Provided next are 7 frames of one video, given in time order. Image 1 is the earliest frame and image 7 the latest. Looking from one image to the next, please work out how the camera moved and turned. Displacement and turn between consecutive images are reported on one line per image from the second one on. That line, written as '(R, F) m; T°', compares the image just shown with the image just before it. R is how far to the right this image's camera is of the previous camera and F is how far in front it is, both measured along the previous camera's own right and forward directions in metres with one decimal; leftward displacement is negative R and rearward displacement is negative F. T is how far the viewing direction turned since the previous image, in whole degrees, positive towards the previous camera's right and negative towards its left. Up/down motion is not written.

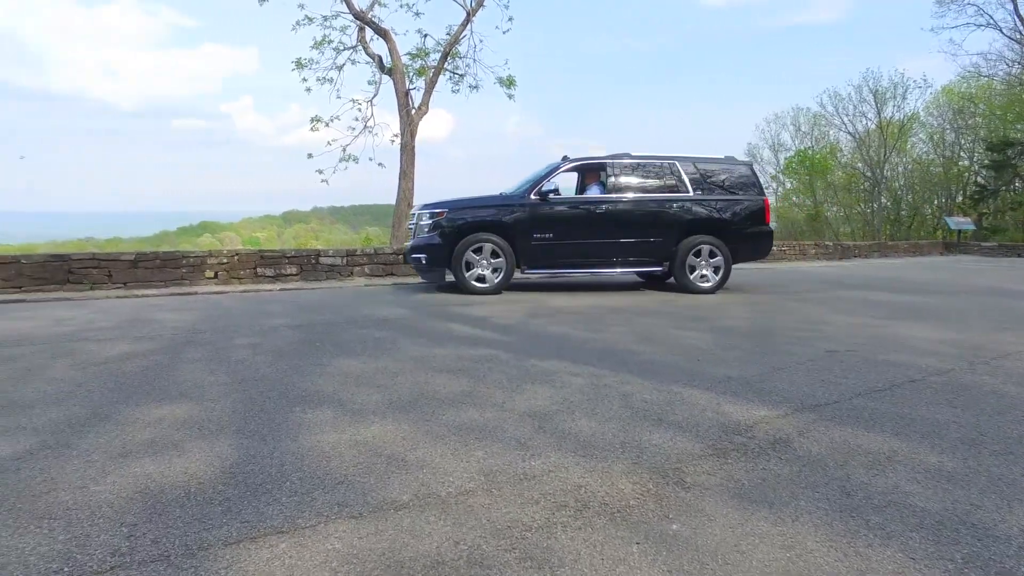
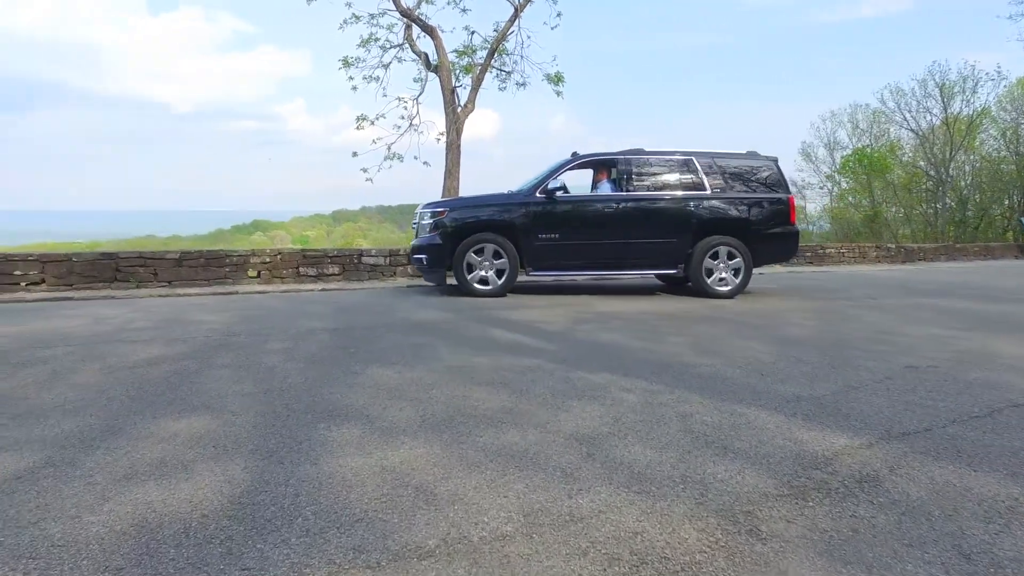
(0.0, +0.4) m; -4°
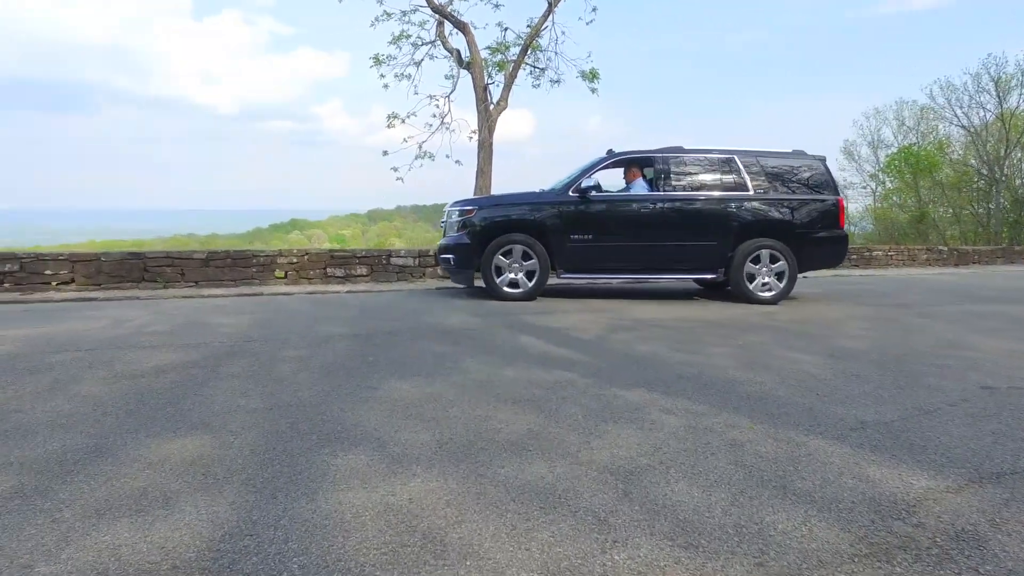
(0.0, +0.4) m; -3°
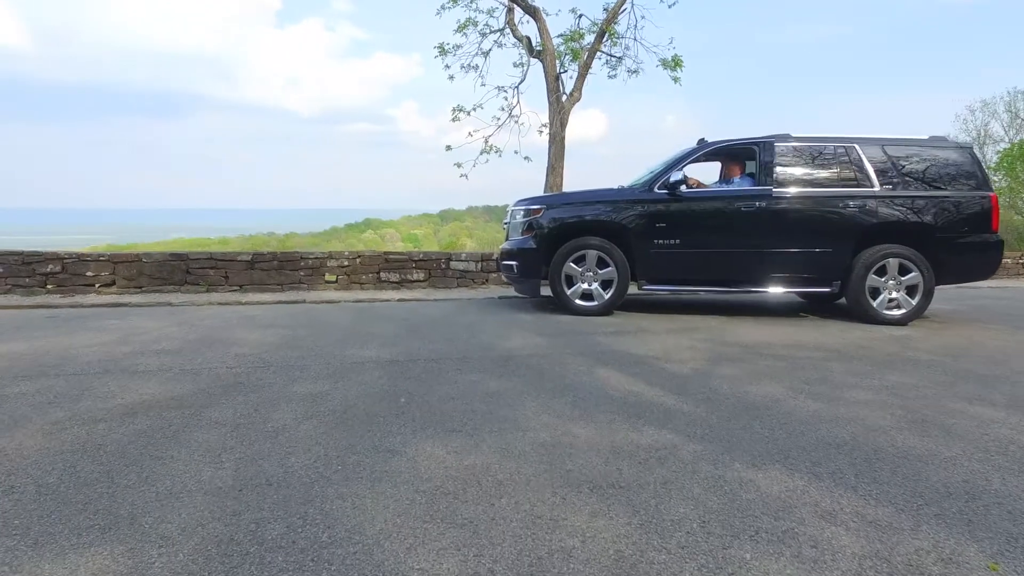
(0.0, +1.4) m; -6°
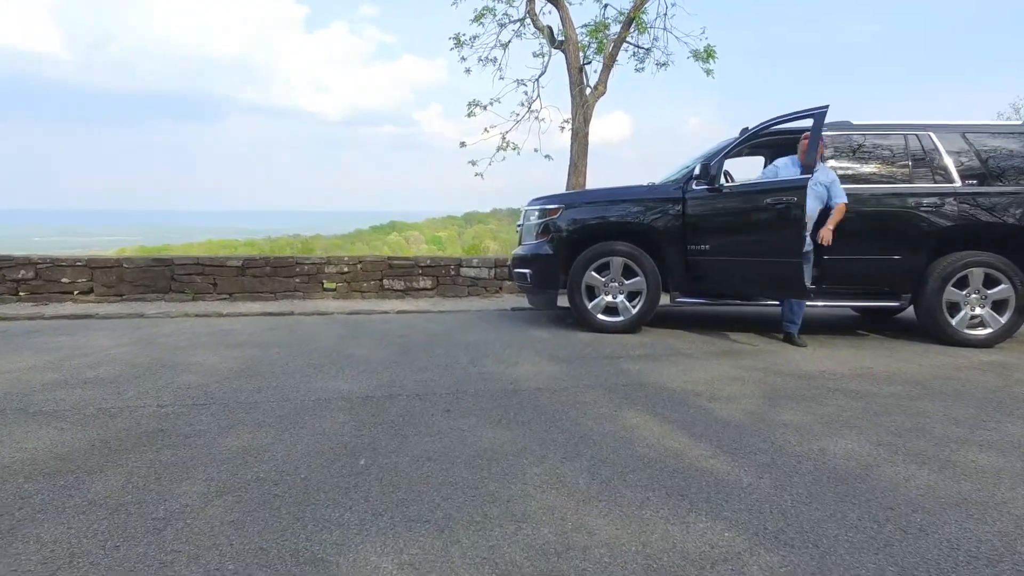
(+0.1, +1.2) m; -2°
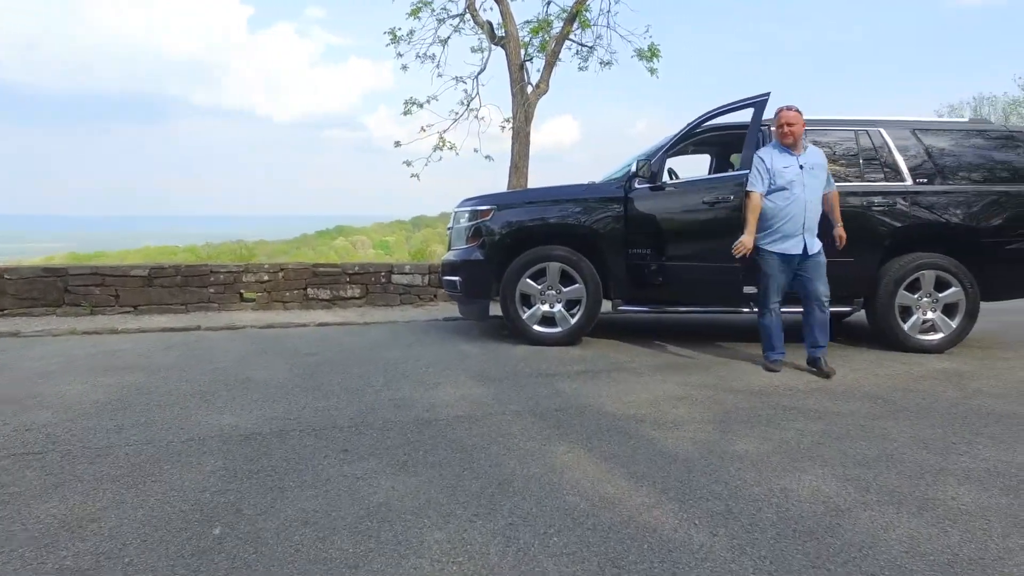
(+0.2, +0.7) m; +4°
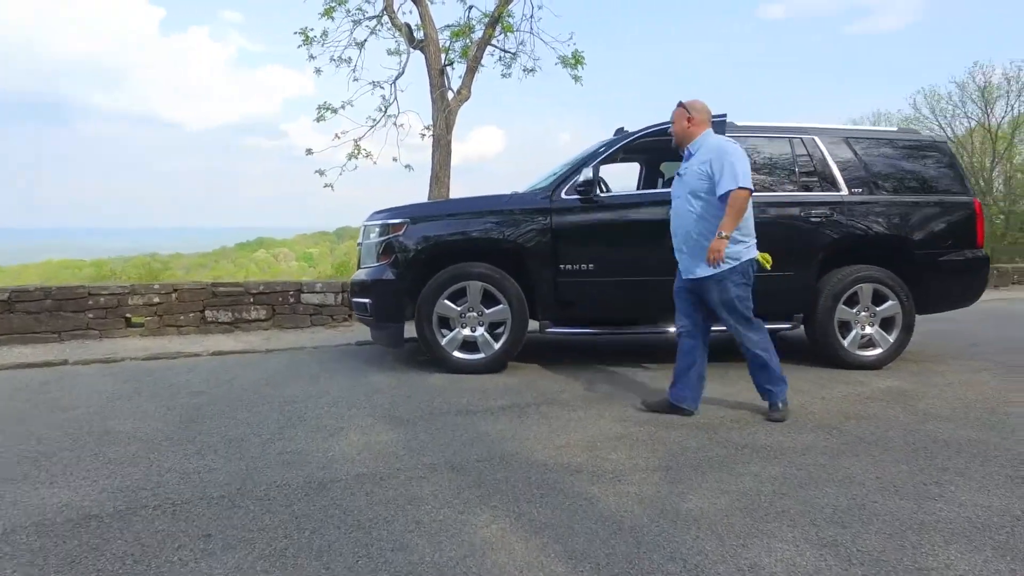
(+0.1, +0.7) m; +6°
